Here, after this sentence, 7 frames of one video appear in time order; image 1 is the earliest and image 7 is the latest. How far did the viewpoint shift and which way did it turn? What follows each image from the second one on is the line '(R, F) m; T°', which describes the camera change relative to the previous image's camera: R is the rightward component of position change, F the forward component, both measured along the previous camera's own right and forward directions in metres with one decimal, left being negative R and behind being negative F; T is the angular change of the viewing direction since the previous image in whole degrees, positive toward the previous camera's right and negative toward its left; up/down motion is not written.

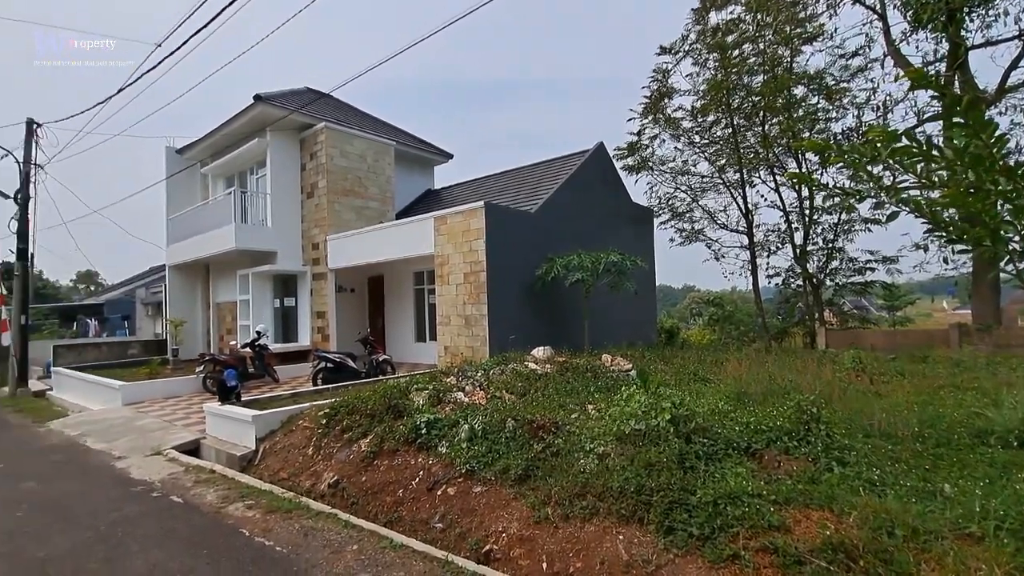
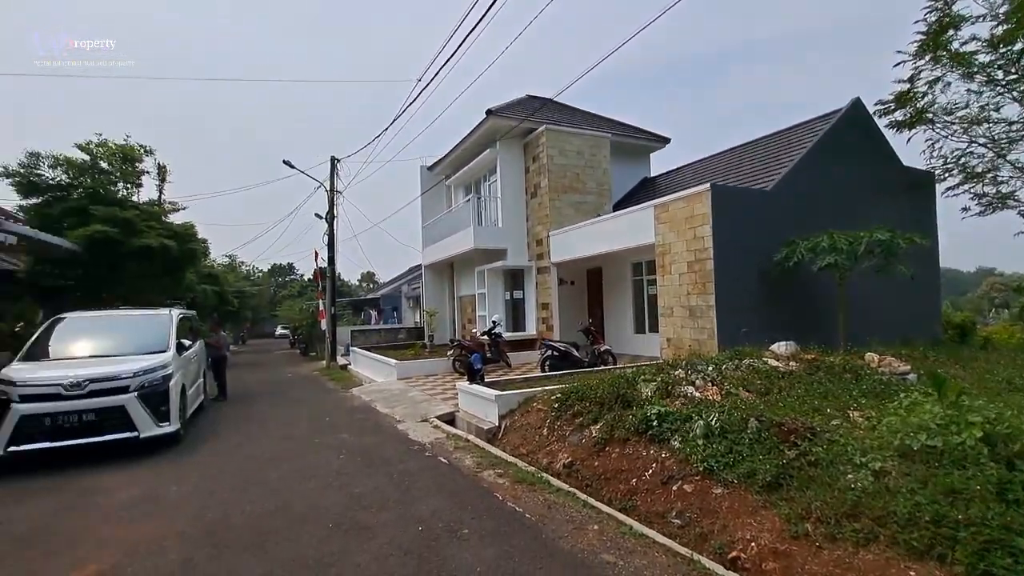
(-0.1, 0.0) m; -24°
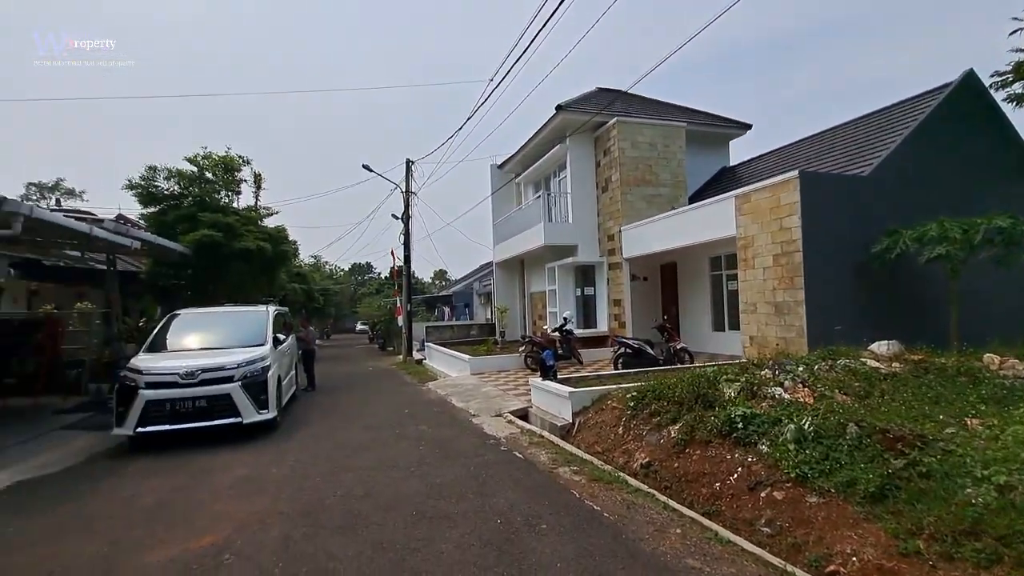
(-0.1, 0.0) m; -8°
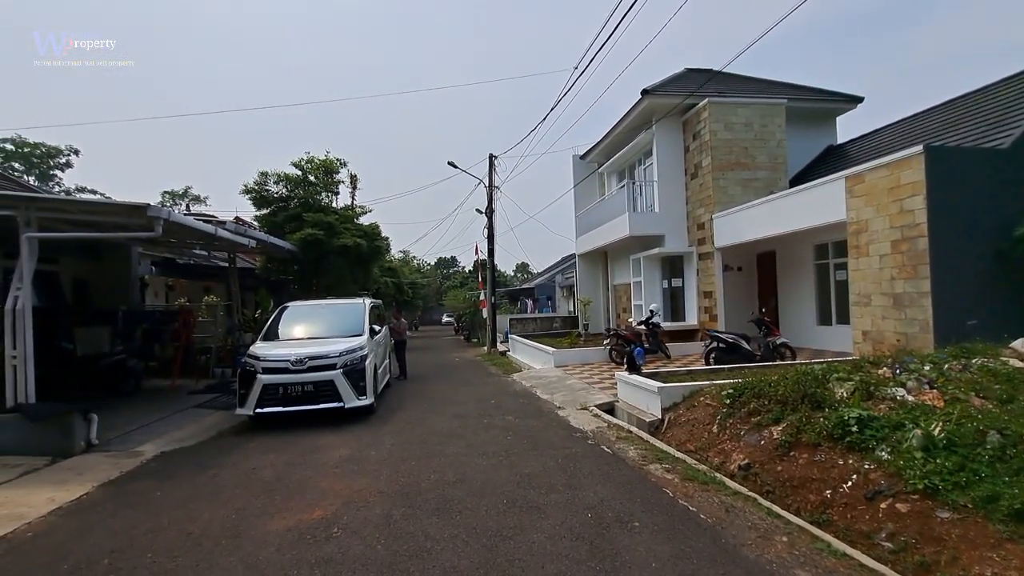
(-0.1, 0.0) m; -9°
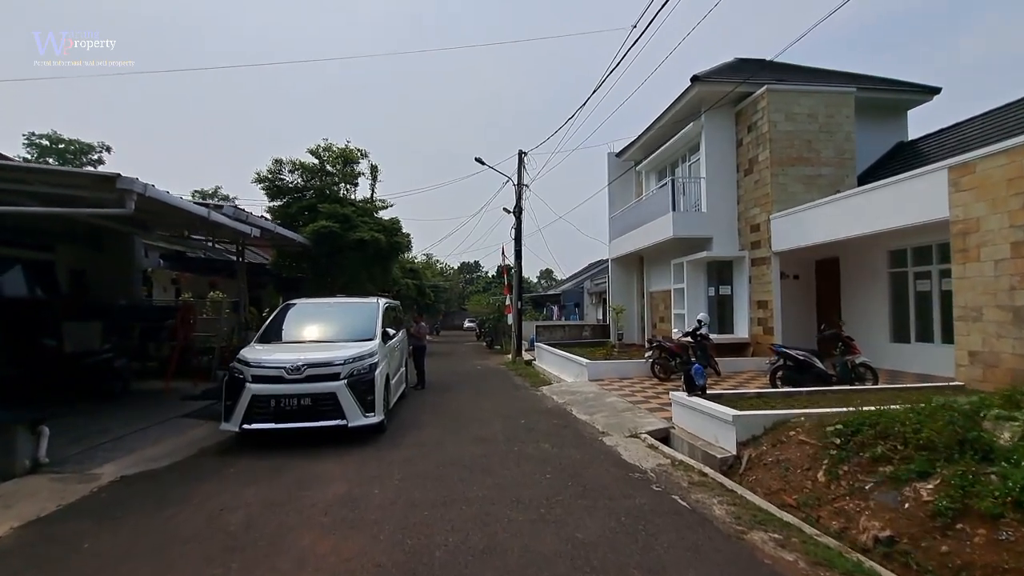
(-0.2, +1.3) m; -3°
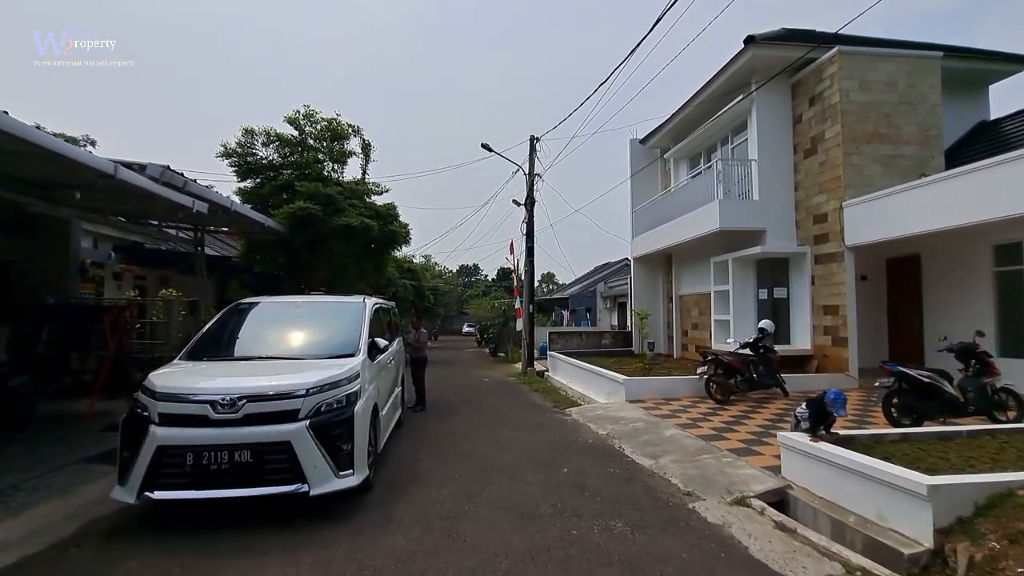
(-0.5, +2.3) m; 0°
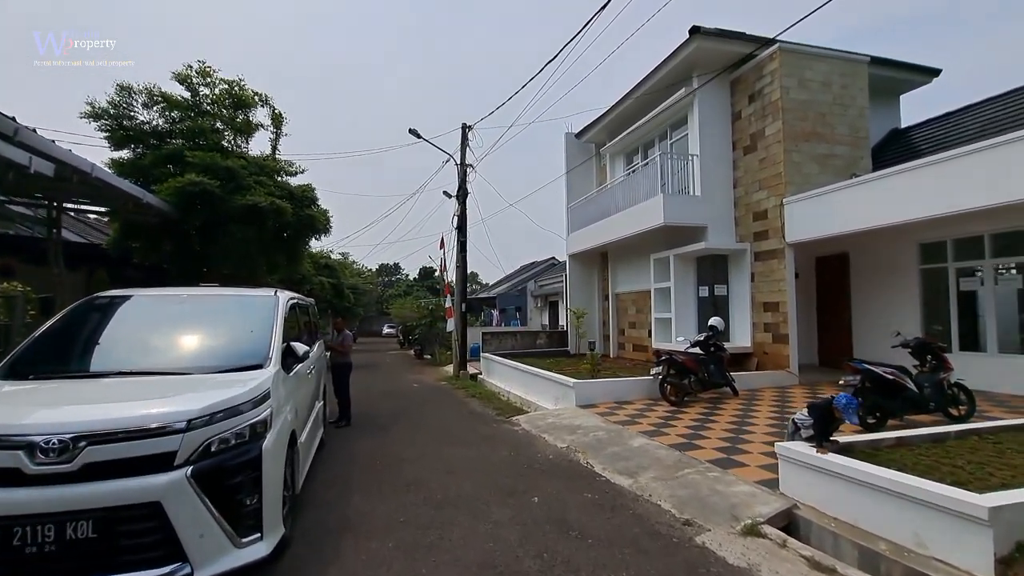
(-0.4, +1.1) m; +9°
